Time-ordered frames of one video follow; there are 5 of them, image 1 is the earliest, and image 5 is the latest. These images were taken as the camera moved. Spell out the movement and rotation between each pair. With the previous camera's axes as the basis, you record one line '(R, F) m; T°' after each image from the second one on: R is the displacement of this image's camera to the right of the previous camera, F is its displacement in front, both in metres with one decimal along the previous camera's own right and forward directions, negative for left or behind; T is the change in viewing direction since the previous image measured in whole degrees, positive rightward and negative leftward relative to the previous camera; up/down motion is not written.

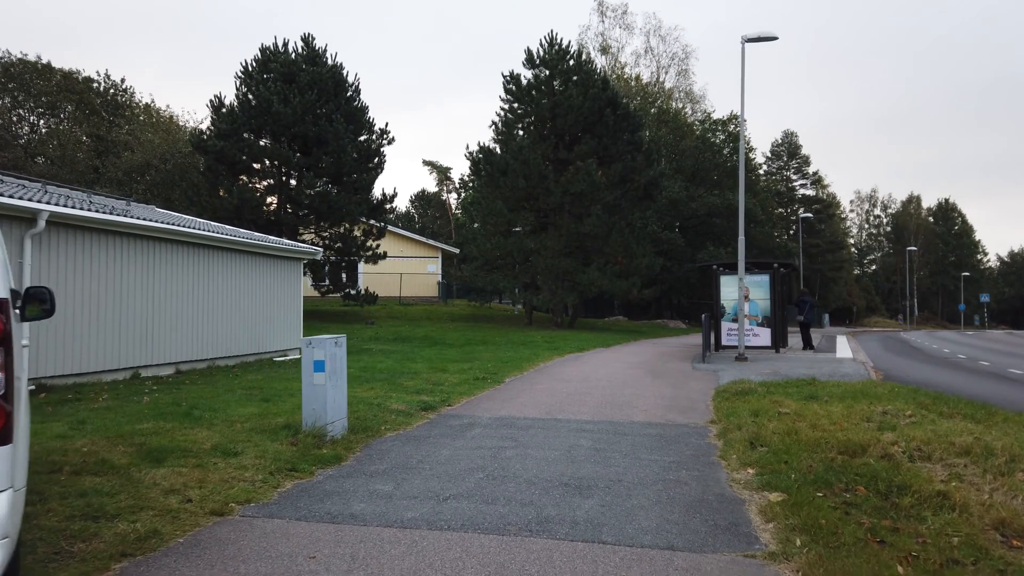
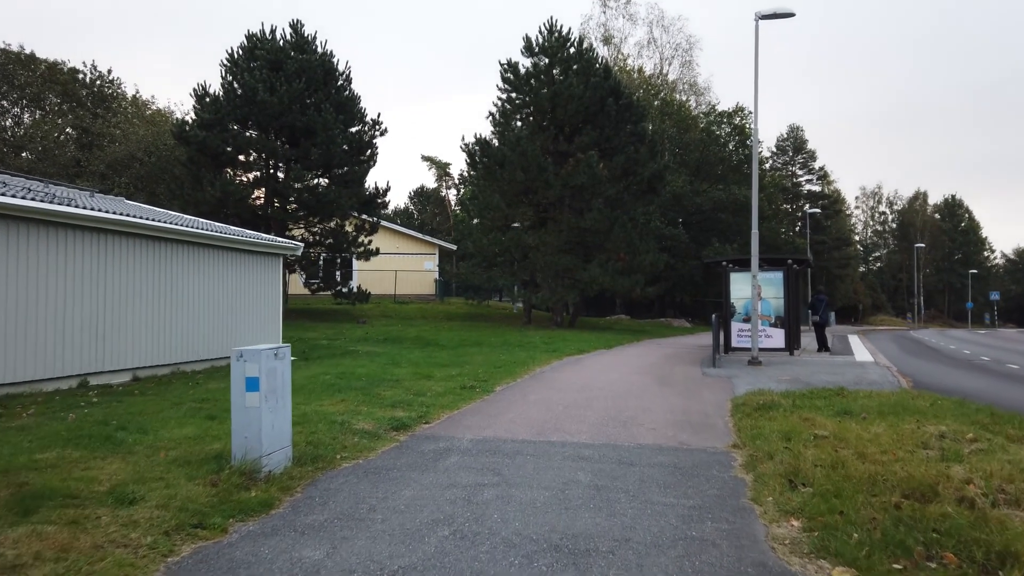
(+0.2, +1.3) m; 0°
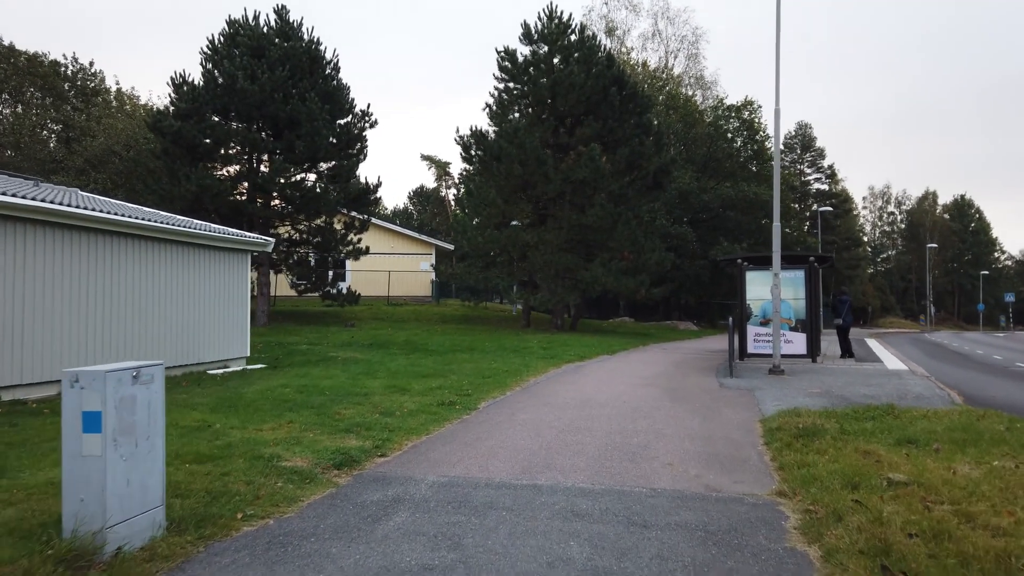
(+0.2, +1.8) m; 0°
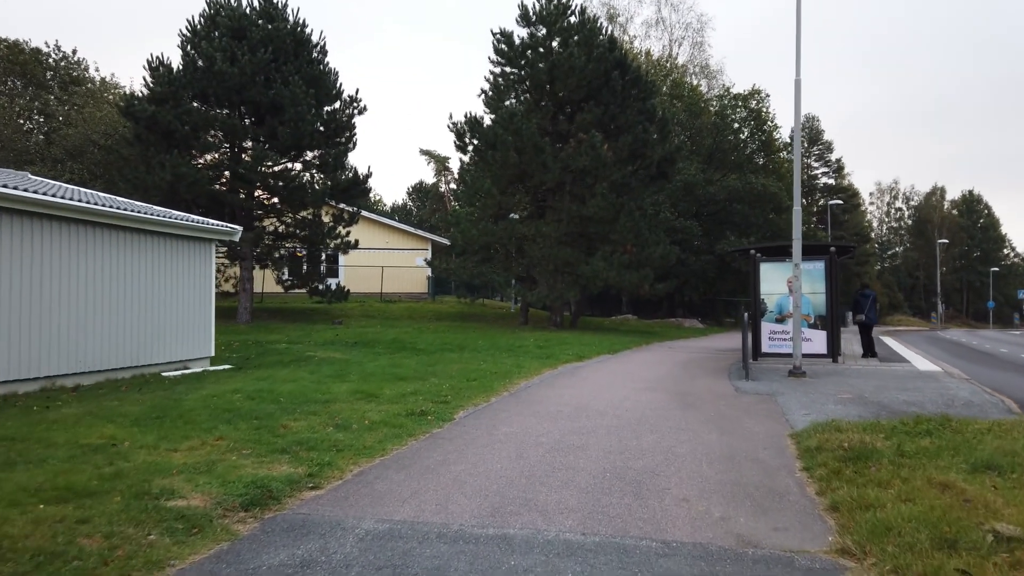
(+0.2, +1.5) m; 0°
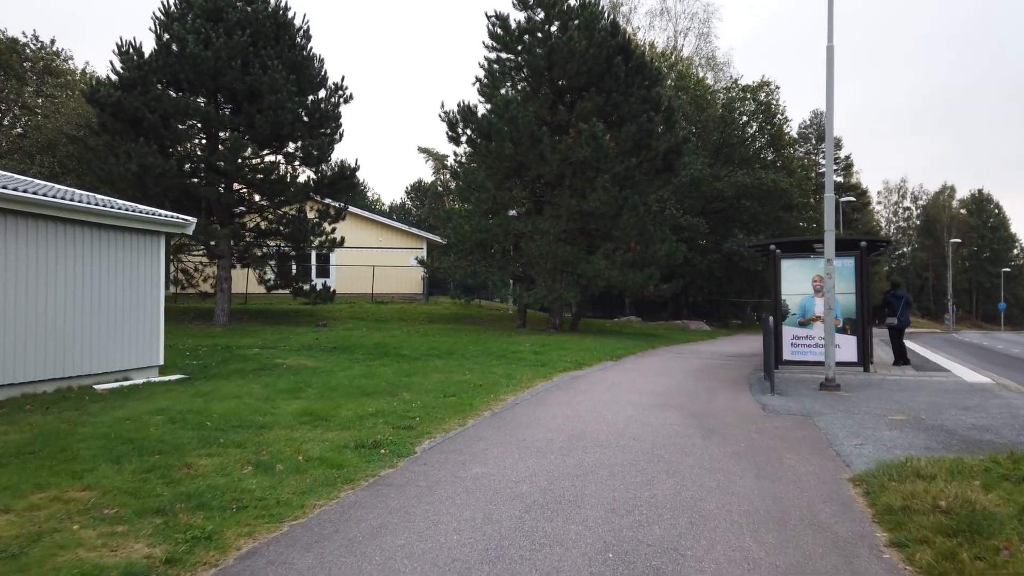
(+0.2, +1.8) m; 0°
